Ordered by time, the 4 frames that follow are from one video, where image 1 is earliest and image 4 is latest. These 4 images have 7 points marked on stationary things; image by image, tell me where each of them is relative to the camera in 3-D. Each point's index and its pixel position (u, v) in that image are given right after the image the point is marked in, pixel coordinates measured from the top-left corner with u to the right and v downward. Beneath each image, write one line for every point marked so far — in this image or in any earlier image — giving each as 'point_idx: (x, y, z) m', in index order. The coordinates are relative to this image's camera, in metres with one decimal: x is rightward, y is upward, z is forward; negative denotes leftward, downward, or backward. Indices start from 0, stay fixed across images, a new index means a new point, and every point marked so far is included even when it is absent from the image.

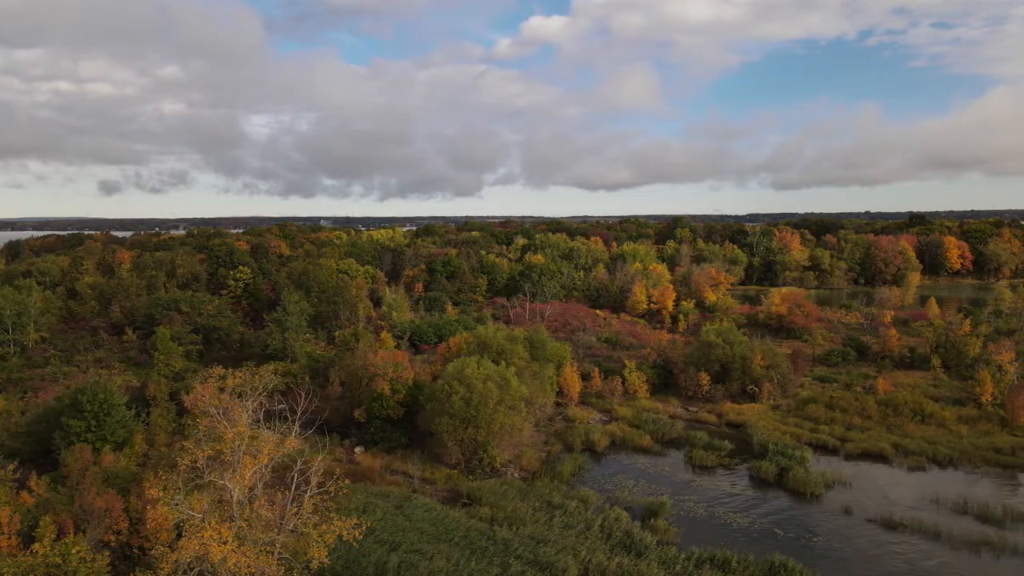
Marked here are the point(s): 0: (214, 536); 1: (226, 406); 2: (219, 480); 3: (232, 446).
0: (-7.1, -6.0, +14.5) m
1: (-8.4, -3.5, +17.4) m
2: (-7.8, -5.1, +15.8) m
3: (-7.5, -4.2, +15.9) m
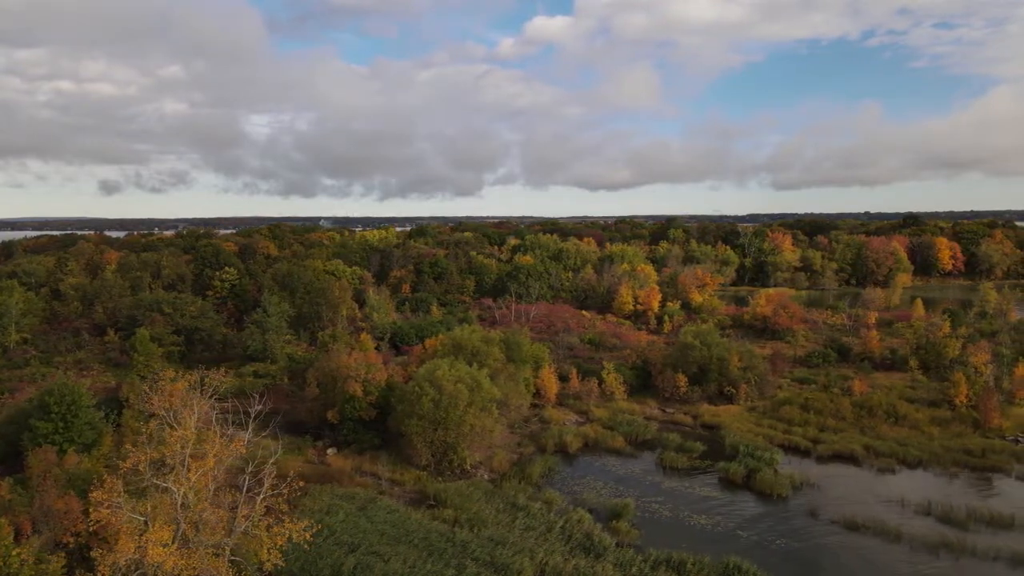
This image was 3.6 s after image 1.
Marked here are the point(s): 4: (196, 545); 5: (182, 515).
0: (-8.7, -6.1, +14.6) m
1: (-9.9, -3.6, +17.5) m
2: (-9.3, -5.2, +15.9) m
3: (-9.0, -4.3, +16.0) m
4: (-8.4, -6.8, +15.8) m
5: (-8.7, -6.0, +15.7) m
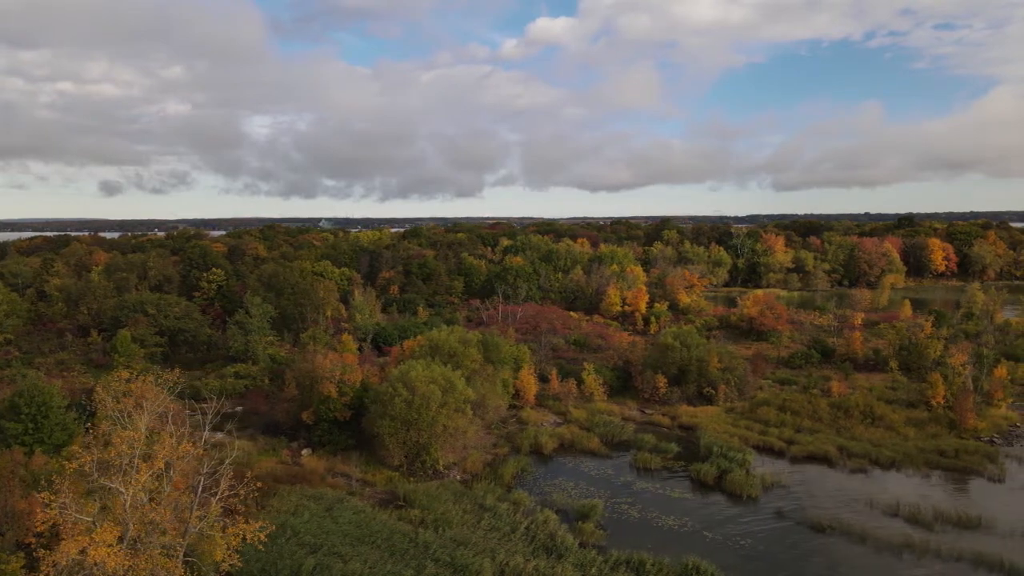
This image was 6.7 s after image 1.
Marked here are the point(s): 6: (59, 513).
0: (-10.1, -6.2, +14.7) m
1: (-11.4, -3.6, +17.6) m
2: (-10.8, -5.3, +16.0) m
3: (-10.5, -4.4, +16.1) m
4: (-9.8, -6.9, +15.9) m
5: (-10.2, -6.1, +15.8) m
6: (-11.6, -5.8, +15.2) m
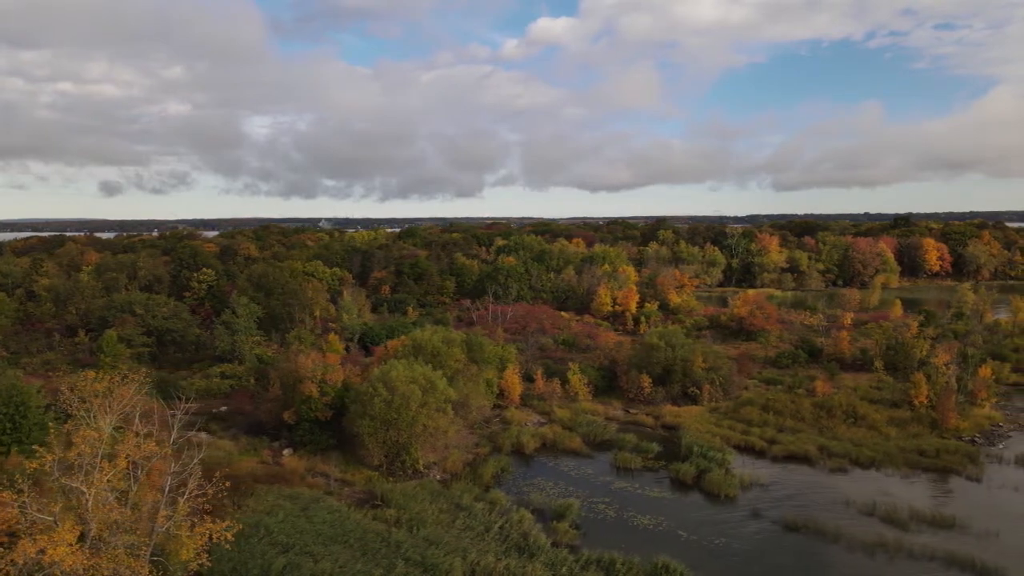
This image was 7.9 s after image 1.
0: (-11.2, -6.2, +14.7) m
1: (-12.5, -3.6, +17.7) m
2: (-11.8, -5.3, +16.1) m
3: (-11.6, -4.4, +16.2) m
4: (-10.9, -6.9, +15.9) m
5: (-11.2, -6.1, +15.8) m
6: (-12.6, -5.8, +15.2) m
